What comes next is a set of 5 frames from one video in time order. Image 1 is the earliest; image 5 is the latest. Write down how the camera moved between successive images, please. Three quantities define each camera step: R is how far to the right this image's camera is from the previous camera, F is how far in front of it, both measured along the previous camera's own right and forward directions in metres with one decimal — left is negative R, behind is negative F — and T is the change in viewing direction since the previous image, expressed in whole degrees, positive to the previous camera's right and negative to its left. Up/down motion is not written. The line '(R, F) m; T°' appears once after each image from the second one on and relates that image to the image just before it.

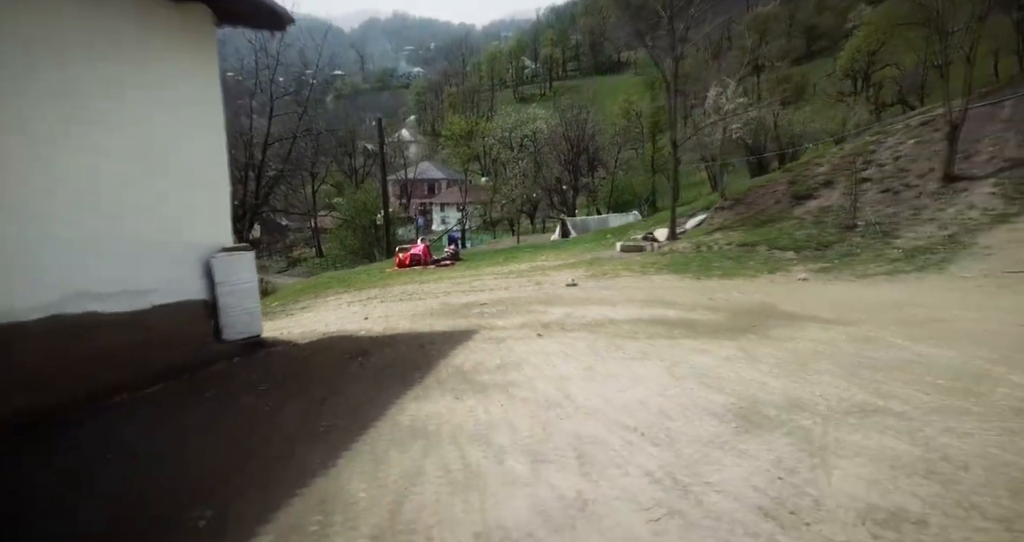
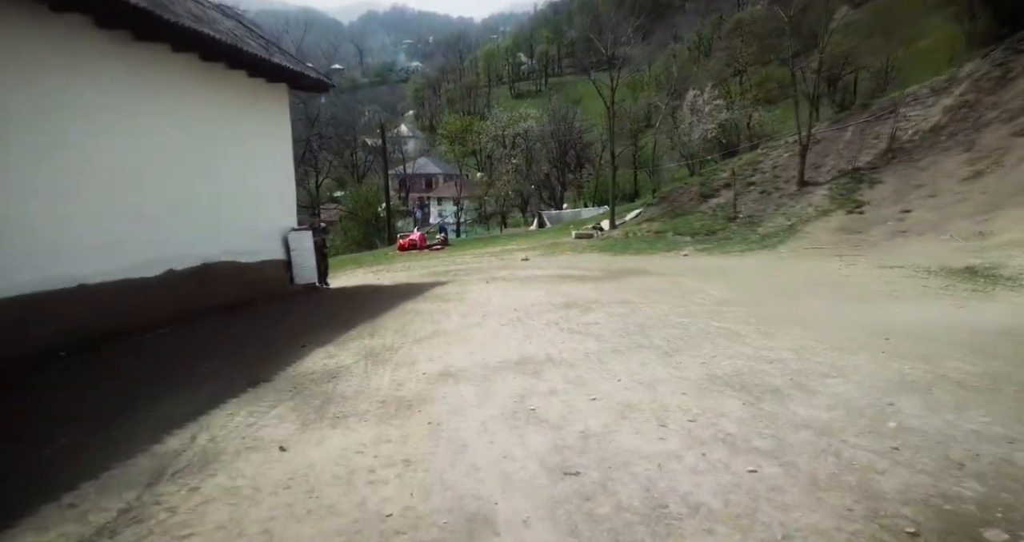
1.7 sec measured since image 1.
(+0.7, -3.9) m; 0°
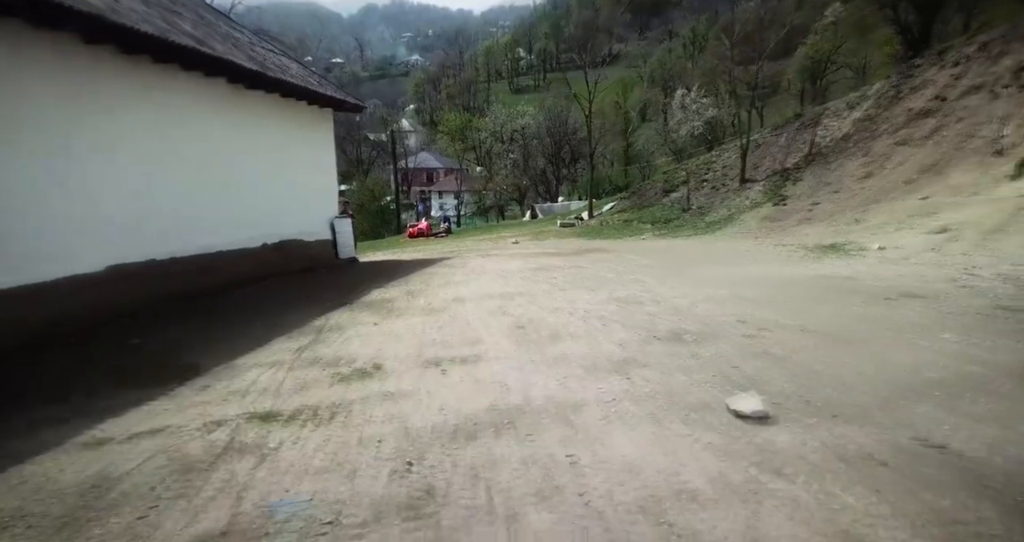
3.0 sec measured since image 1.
(+0.2, -3.2) m; 0°
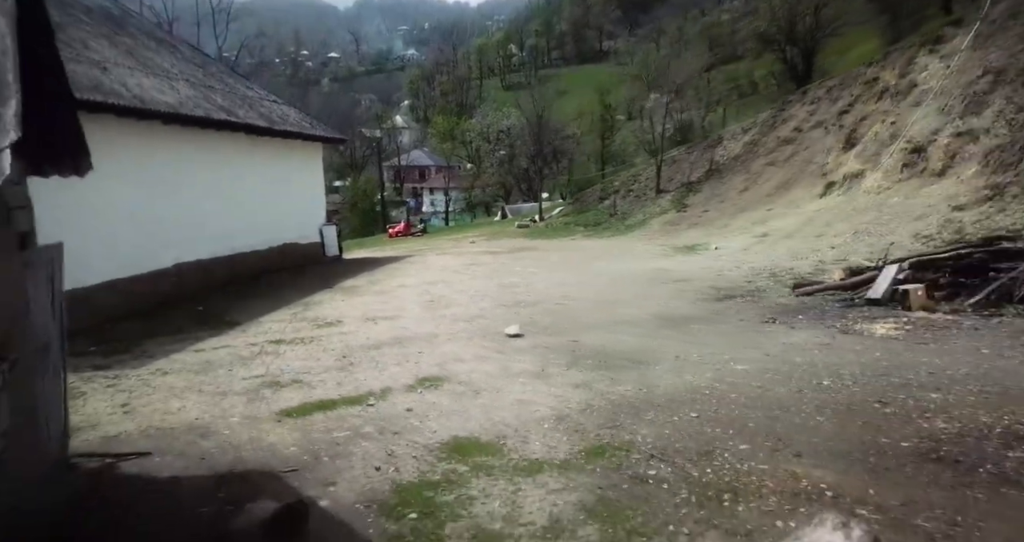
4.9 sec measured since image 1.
(+1.3, -3.8) m; 0°
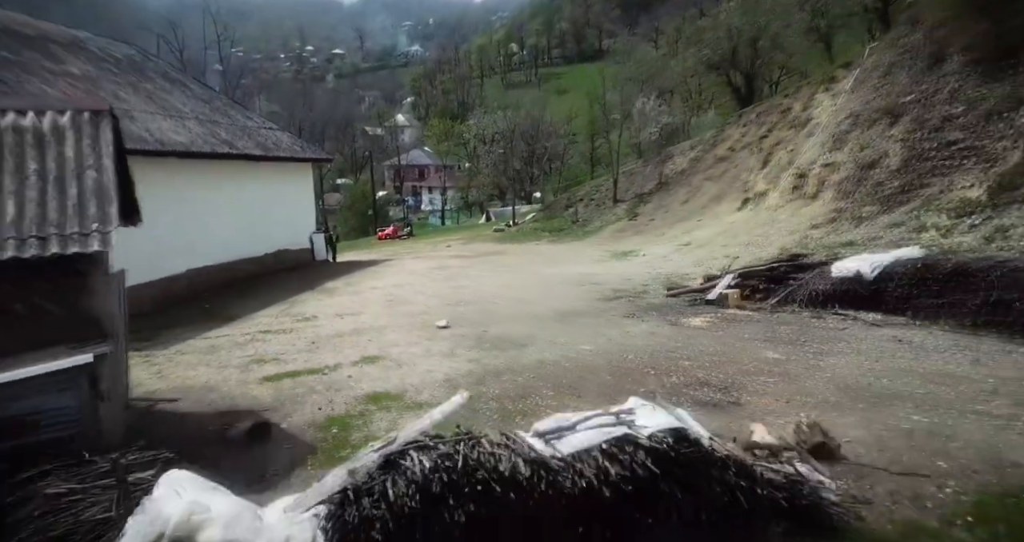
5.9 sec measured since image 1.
(+1.2, -2.3) m; 0°
